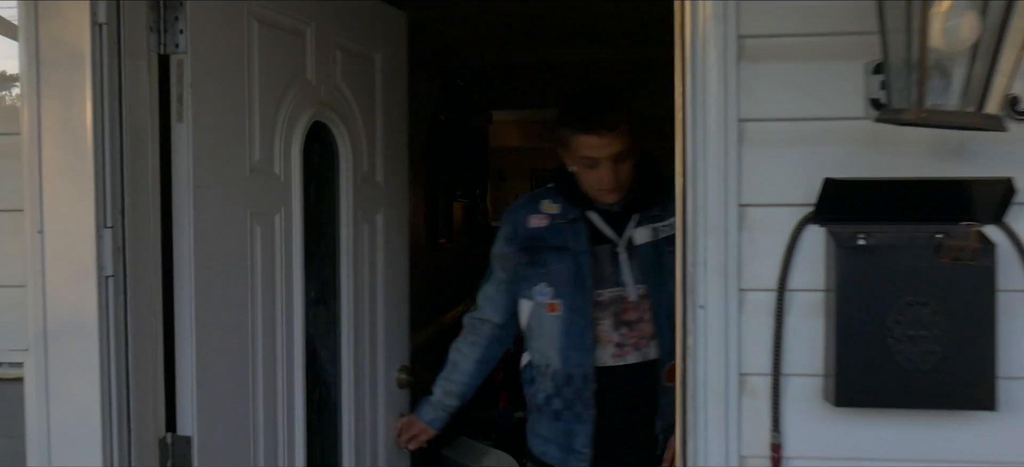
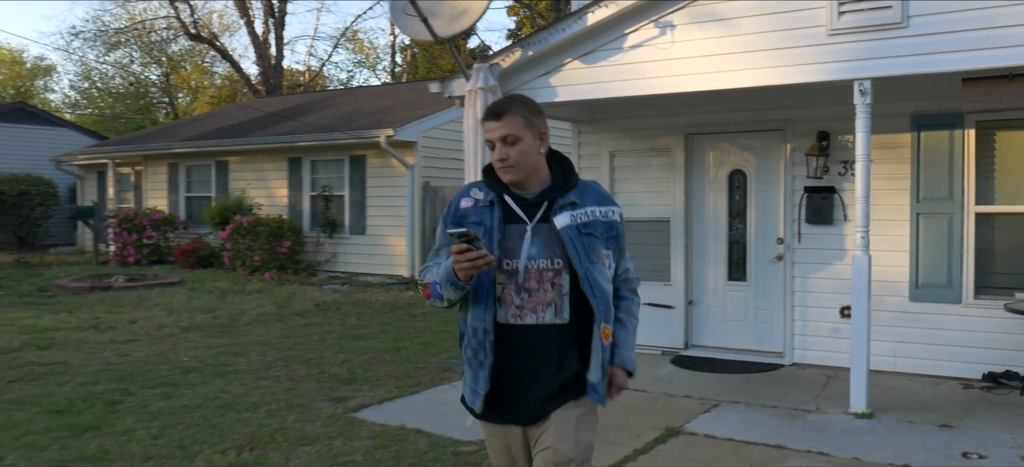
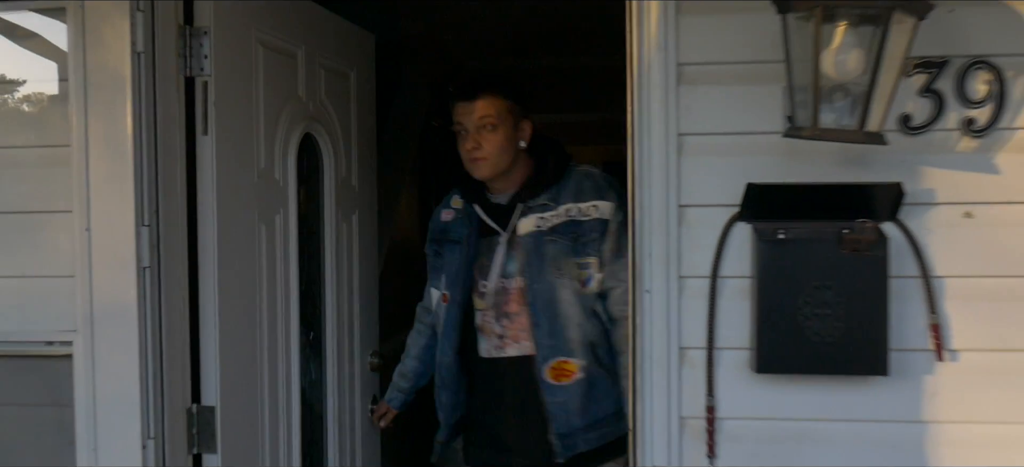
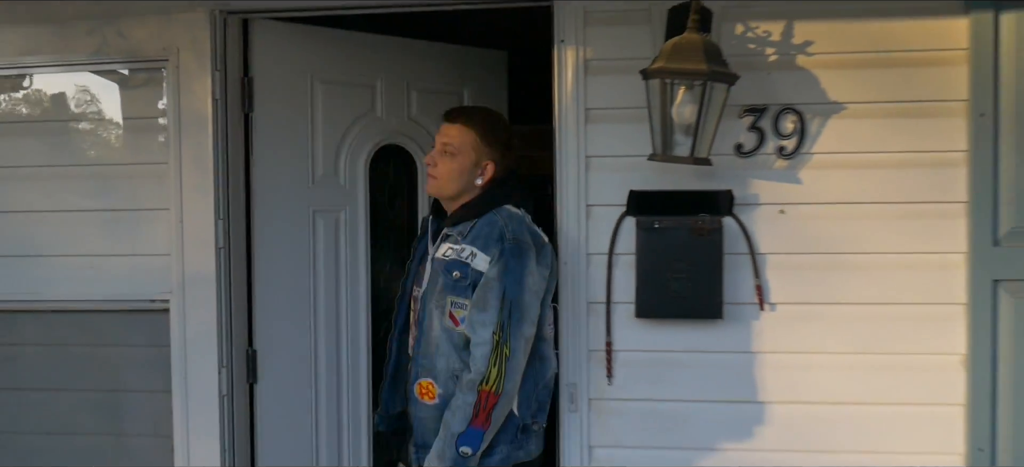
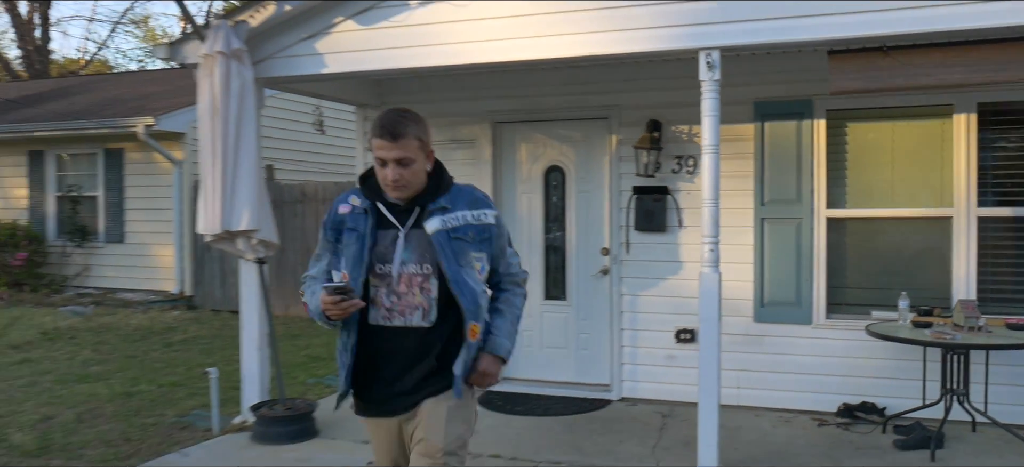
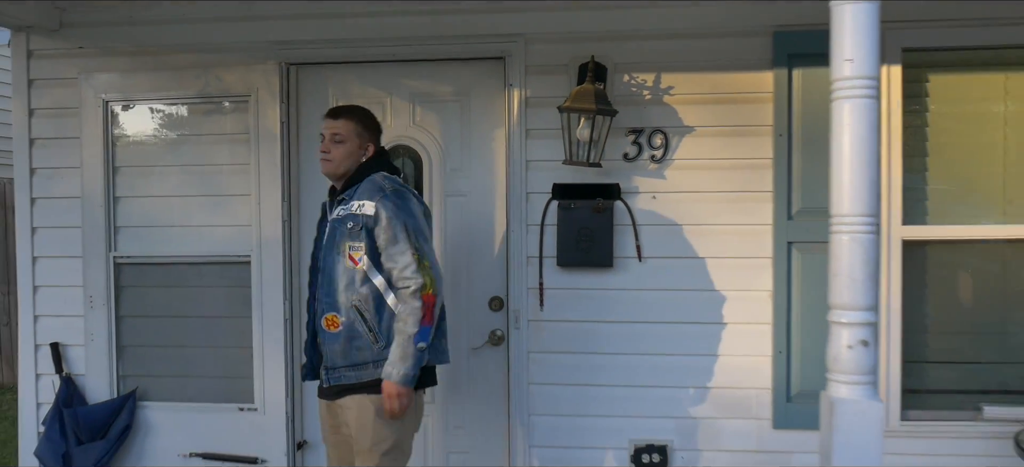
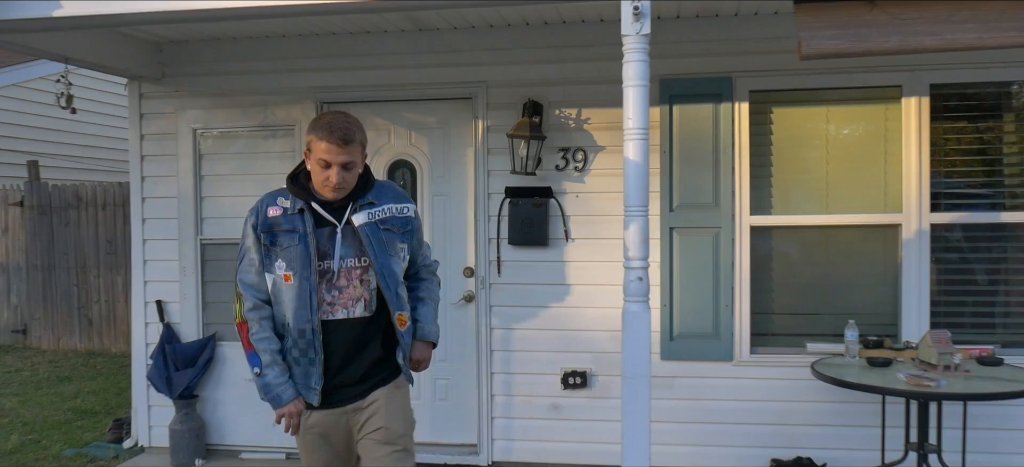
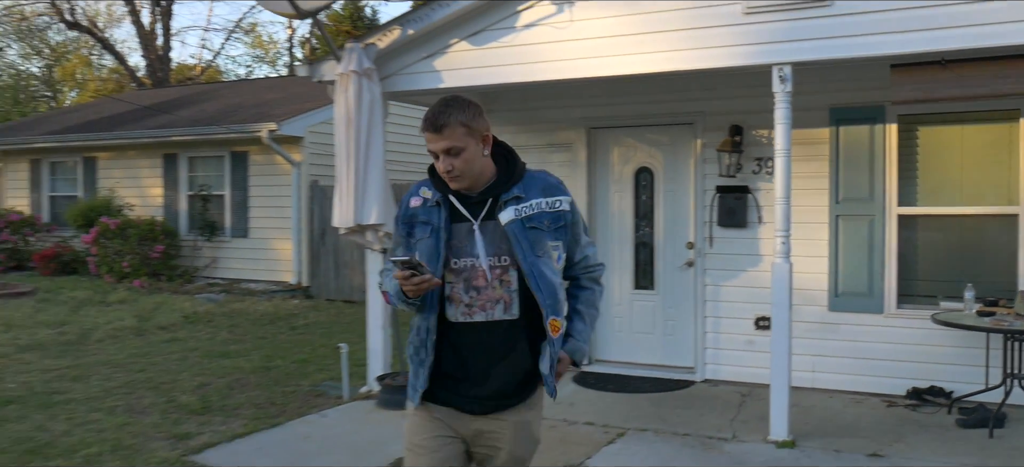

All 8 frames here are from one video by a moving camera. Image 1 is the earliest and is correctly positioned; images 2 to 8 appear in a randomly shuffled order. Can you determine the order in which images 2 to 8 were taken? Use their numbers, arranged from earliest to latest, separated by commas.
3, 4, 6, 7, 5, 8, 2
